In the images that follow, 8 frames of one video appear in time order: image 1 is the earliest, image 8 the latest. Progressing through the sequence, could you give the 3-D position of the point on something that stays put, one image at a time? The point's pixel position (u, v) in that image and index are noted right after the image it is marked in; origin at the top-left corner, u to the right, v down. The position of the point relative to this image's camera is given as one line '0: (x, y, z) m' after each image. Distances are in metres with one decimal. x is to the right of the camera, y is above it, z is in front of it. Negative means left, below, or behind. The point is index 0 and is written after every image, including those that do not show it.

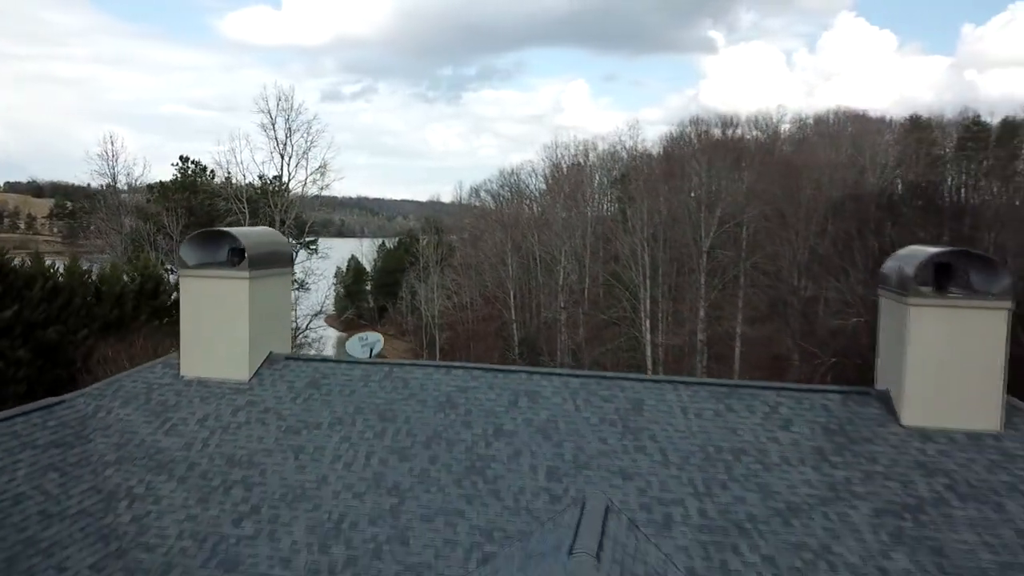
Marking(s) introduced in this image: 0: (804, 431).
0: (+3.5, -1.7, +9.8) m
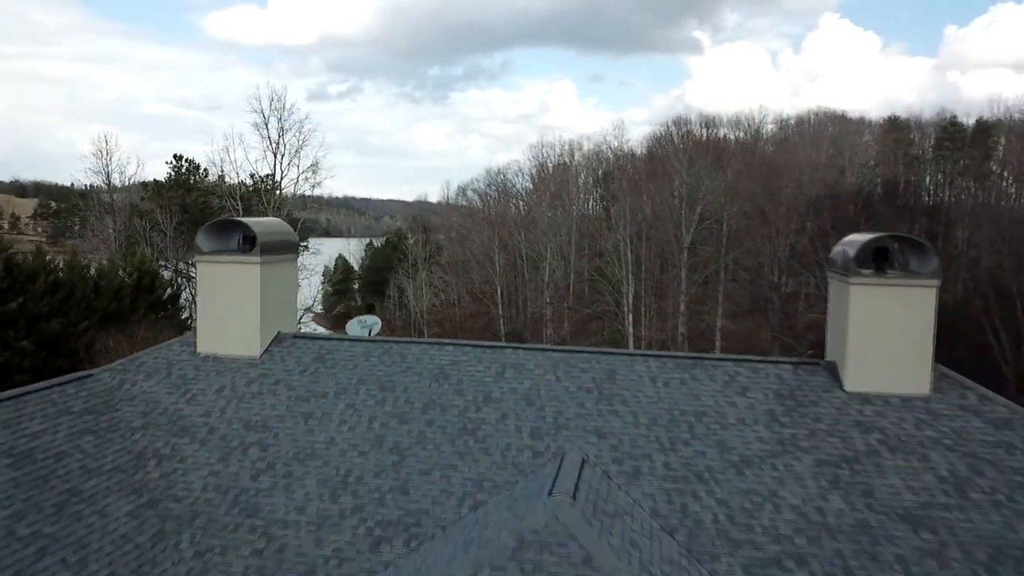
0: (+3.3, -1.4, +11.1) m
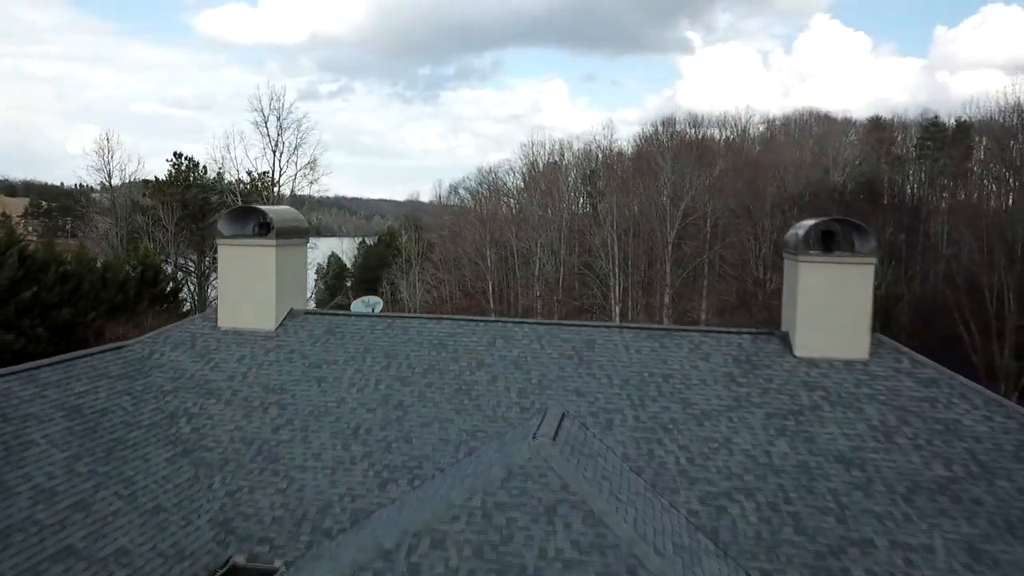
0: (+3.2, -1.1, +12.5) m
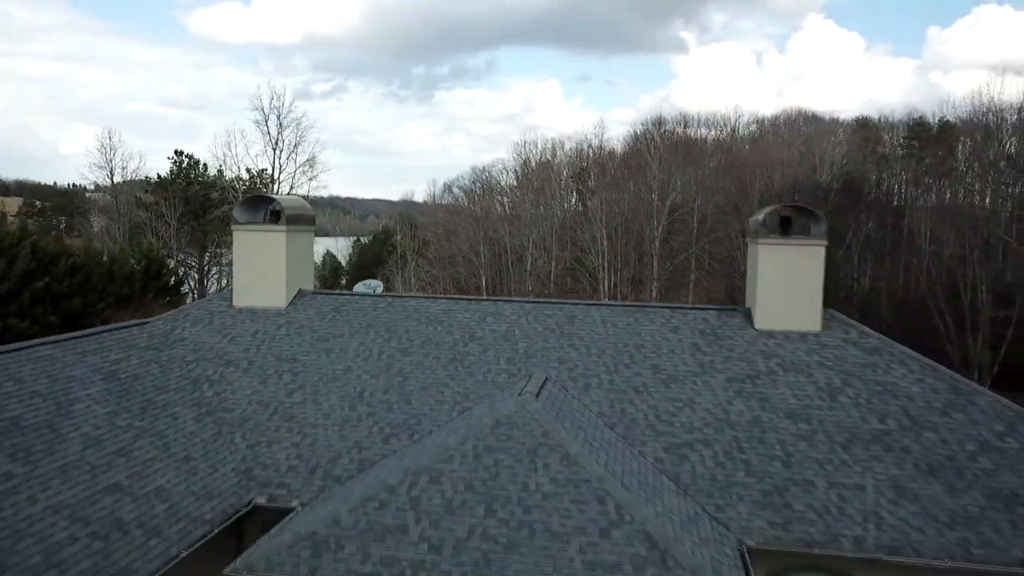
0: (+3.0, -0.7, +13.9) m
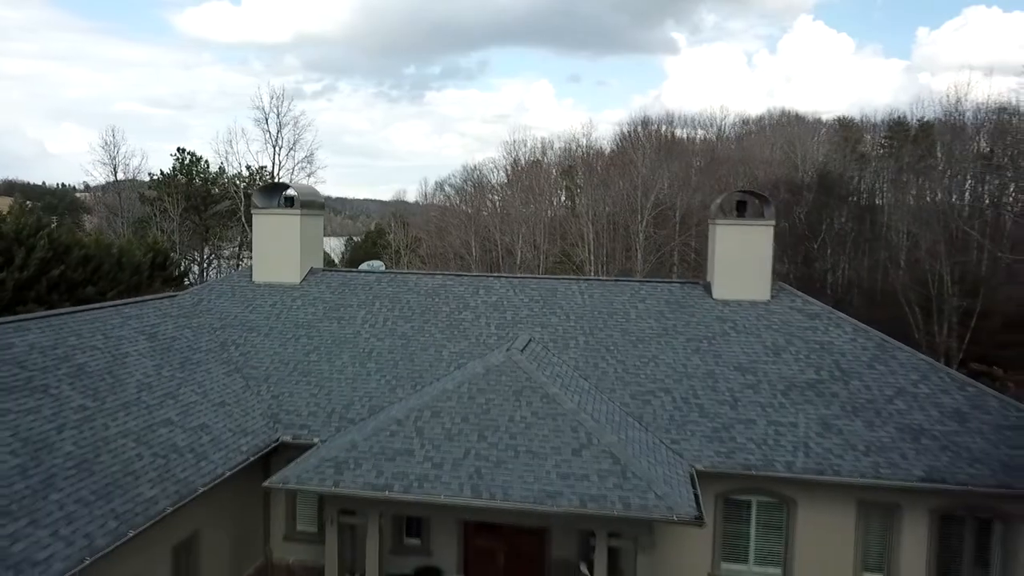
0: (+2.8, -0.3, +15.9) m
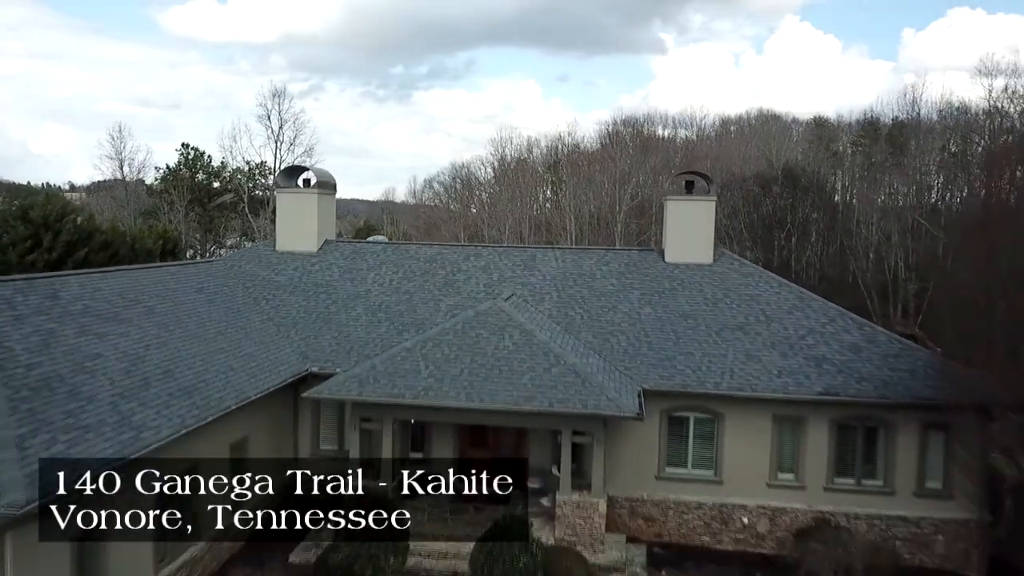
0: (+2.4, +0.5, +19.0) m
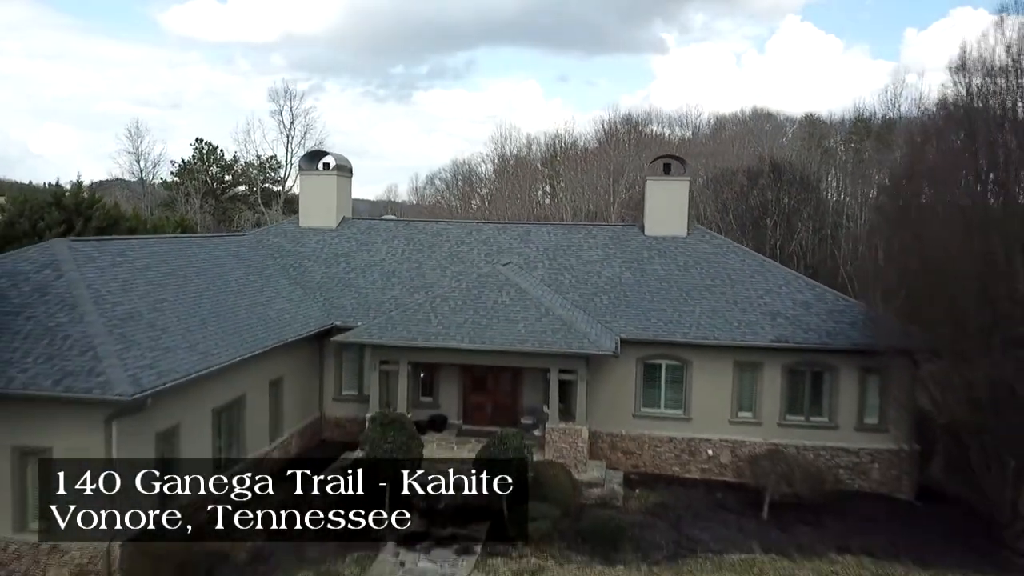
0: (+2.4, +1.3, +21.5) m
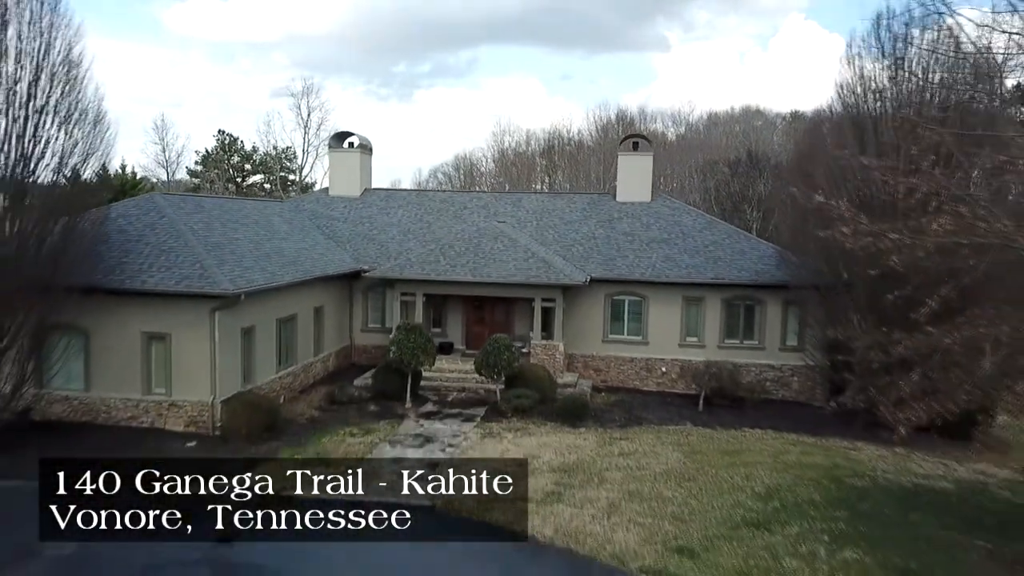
0: (+2.2, +2.7, +25.9) m
